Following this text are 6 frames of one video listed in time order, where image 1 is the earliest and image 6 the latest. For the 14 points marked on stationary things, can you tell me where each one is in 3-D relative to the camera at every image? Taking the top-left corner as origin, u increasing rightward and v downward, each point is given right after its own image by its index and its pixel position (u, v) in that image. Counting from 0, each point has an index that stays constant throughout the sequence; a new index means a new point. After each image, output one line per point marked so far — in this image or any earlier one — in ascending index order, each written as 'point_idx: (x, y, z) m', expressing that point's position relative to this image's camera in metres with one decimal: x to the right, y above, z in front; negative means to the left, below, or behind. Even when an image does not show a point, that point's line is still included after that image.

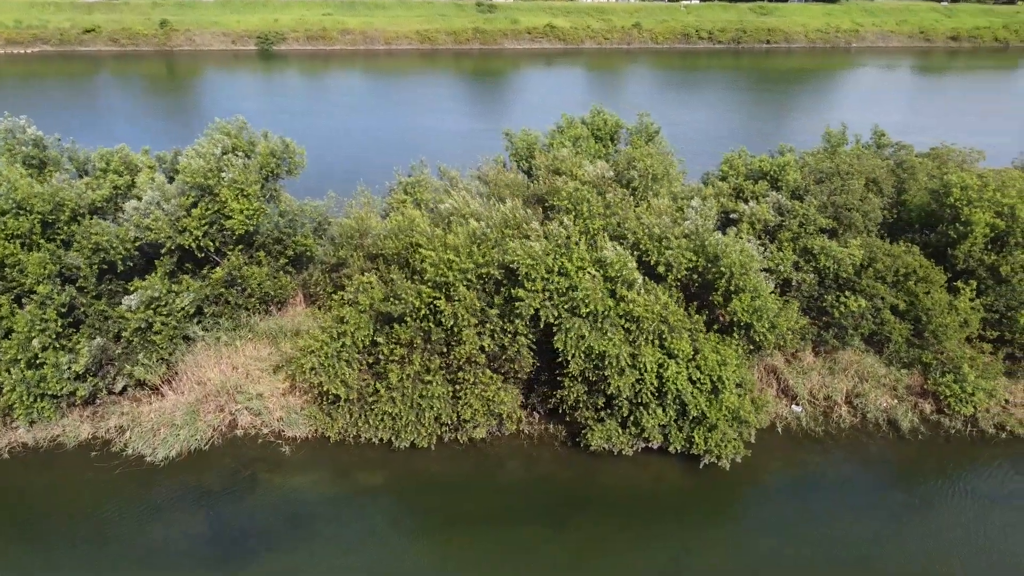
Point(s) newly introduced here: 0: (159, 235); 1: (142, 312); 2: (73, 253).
0: (-8.4, +1.3, +19.0) m
1: (-8.5, -0.6, +18.4) m
2: (-10.2, +0.8, +18.4) m
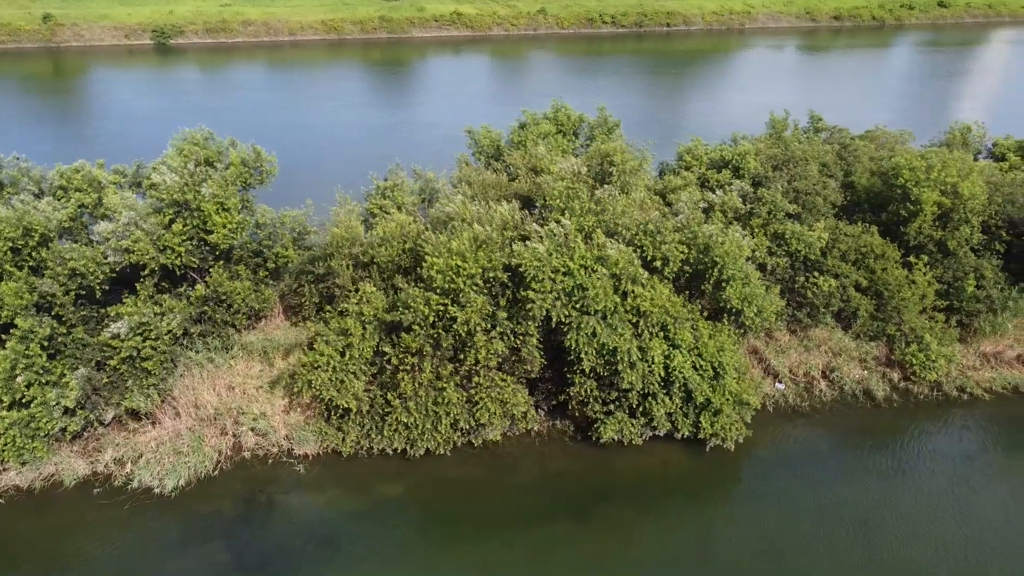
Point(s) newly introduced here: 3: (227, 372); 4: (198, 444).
0: (-8.4, +0.7, +18.1) m
1: (-8.4, -1.1, +17.5) m
2: (-10.1, +0.2, +17.3) m
3: (-6.7, -2.0, +18.9) m
4: (-6.8, -3.4, +17.5) m
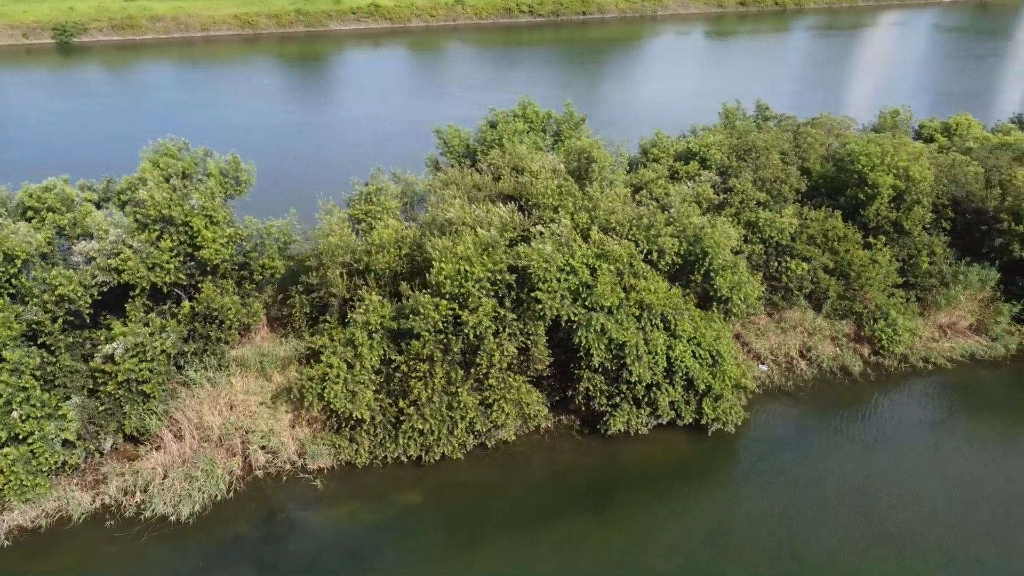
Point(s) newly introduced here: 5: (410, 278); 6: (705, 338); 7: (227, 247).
0: (-8.3, +0.3, +17.3) m
1: (-8.1, -1.6, +16.8) m
2: (-9.9, -0.4, +16.4) m
3: (-6.6, -2.3, +18.4) m
4: (-6.5, -3.8, +17.0) m
5: (-2.4, +0.2, +19.4) m
6: (+4.6, -1.2, +18.9) m
7: (-6.8, +1.0, +19.0) m
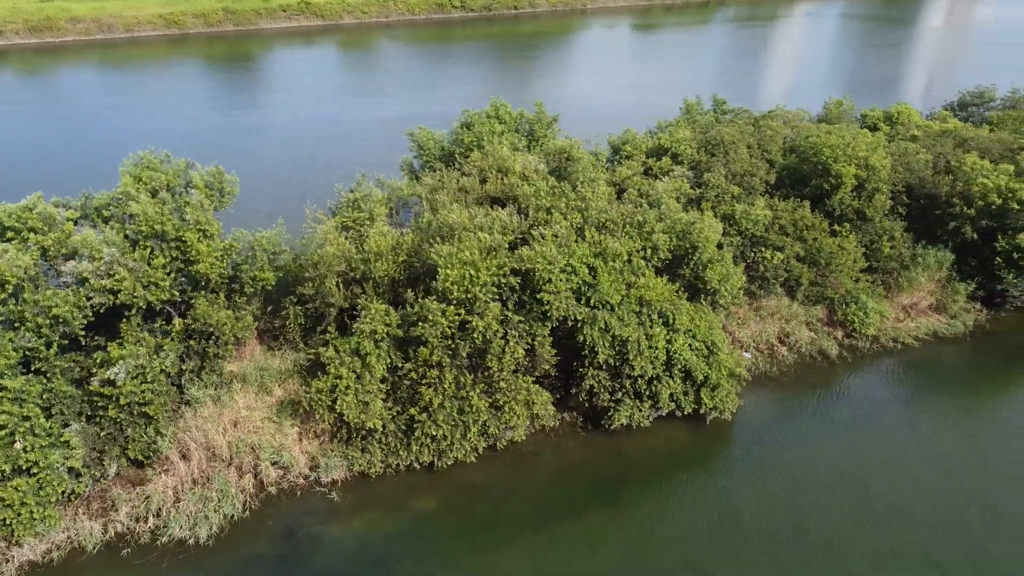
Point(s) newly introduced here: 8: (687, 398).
0: (-8.1, -0.1, +16.8) m
1: (-7.8, -2.0, +16.3) m
2: (-9.6, -0.9, +15.7) m
3: (-6.4, -2.7, +18.0) m
4: (-6.1, -4.1, +16.7) m
5: (-2.5, +0.1, +19.4) m
6: (+4.6, -1.0, +19.5) m
7: (-6.8, +0.6, +18.6) m
8: (+4.3, -2.7, +19.6) m
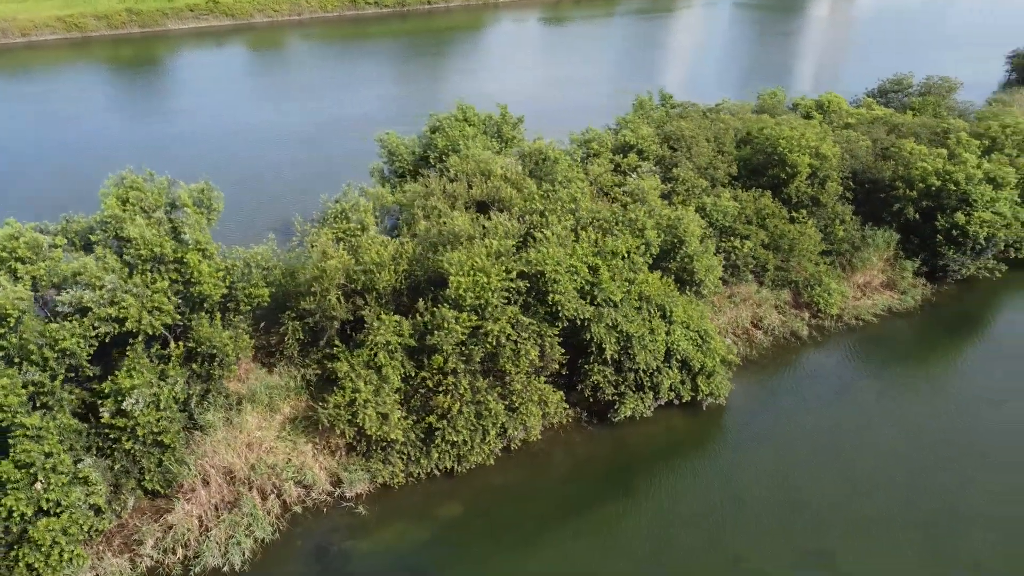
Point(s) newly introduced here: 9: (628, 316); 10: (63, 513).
0: (-7.7, -0.7, +16.2) m
1: (-7.2, -2.5, +15.8) m
2: (-9.0, -1.5, +15.0) m
3: (-6.0, -3.1, +17.7) m
4: (-5.5, -4.6, +16.4) m
5: (-2.4, -0.1, +19.5) m
6: (+4.6, -0.8, +20.4) m
7: (-6.7, +0.2, +18.1) m
8: (+4.4, -2.5, +20.4) m
9: (+2.8, -0.7, +19.1) m
10: (-8.1, -4.1, +14.5) m
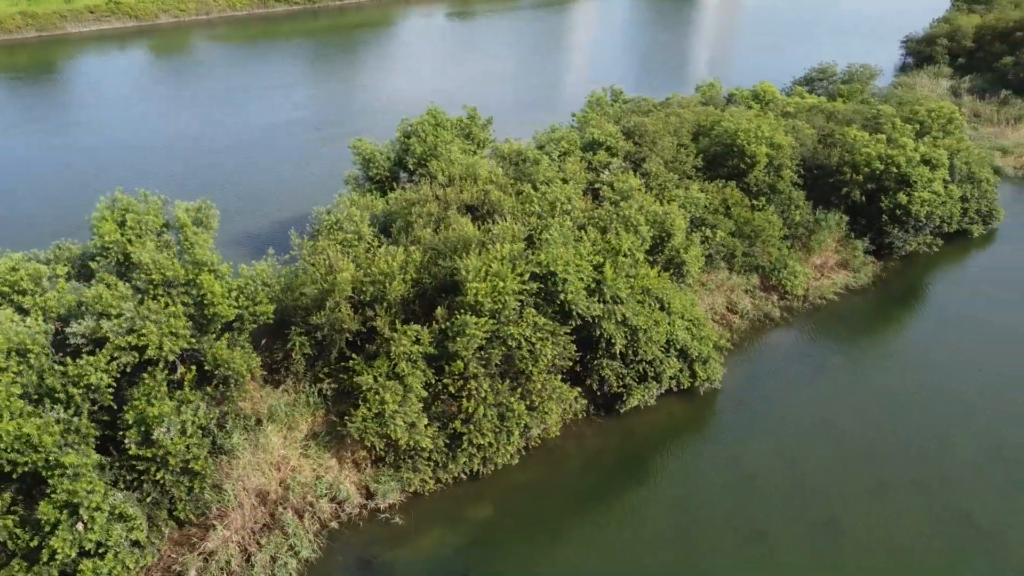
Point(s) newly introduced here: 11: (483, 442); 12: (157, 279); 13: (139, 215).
0: (-7.1, -1.2, +15.8) m
1: (-6.5, -3.0, +15.4) m
2: (-8.2, -2.1, +14.4) m
3: (-5.4, -3.5, +17.4) m
4: (-4.7, -4.9, +16.2) m
5: (-2.2, -0.3, +19.6) m
6: (+4.7, -0.6, +21.3) m
7: (-6.3, -0.3, +17.8) m
8: (+4.6, -2.3, +21.3) m
9: (+3.0, -0.6, +19.8) m
10: (-7.1, -4.7, +14.0) m
11: (-0.7, -3.4, +17.9) m
12: (-7.3, +0.2, +16.3) m
13: (-8.4, +1.7, +17.9) m
